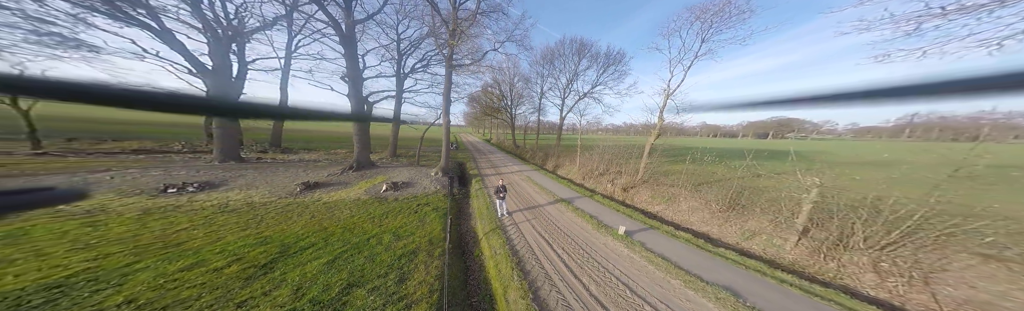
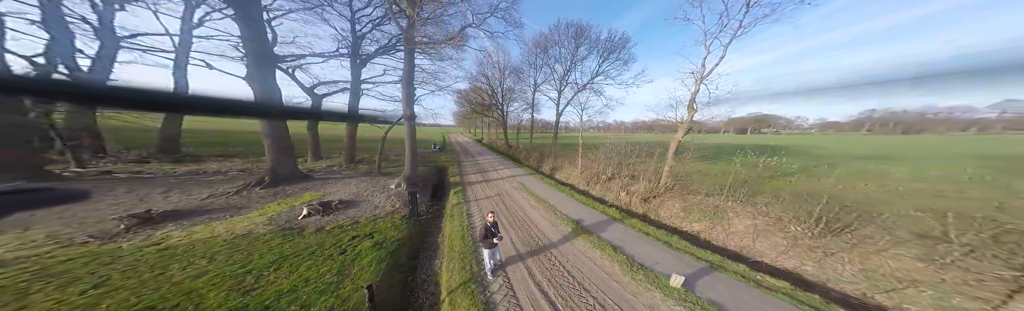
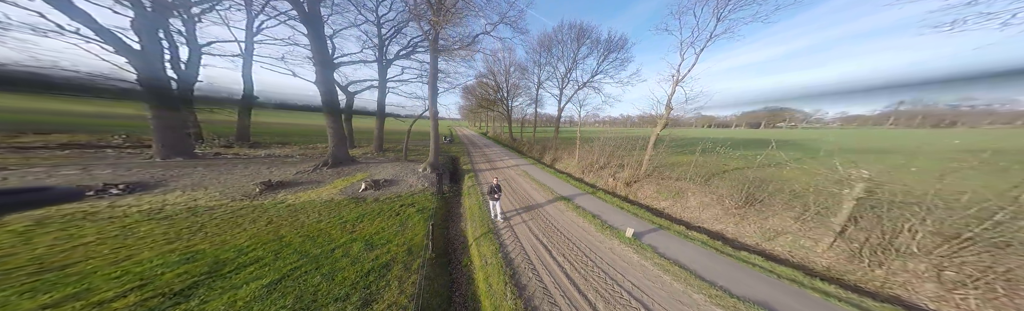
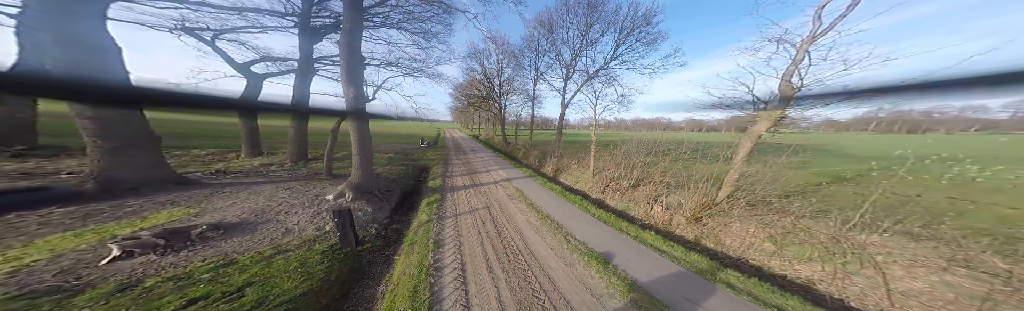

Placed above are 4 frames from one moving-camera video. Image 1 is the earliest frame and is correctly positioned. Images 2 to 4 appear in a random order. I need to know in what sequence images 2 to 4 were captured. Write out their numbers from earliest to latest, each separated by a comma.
3, 2, 4
